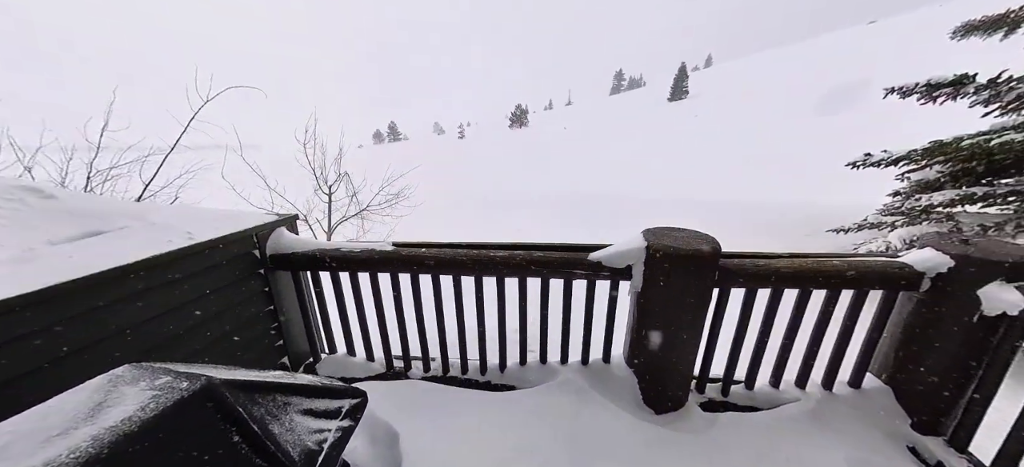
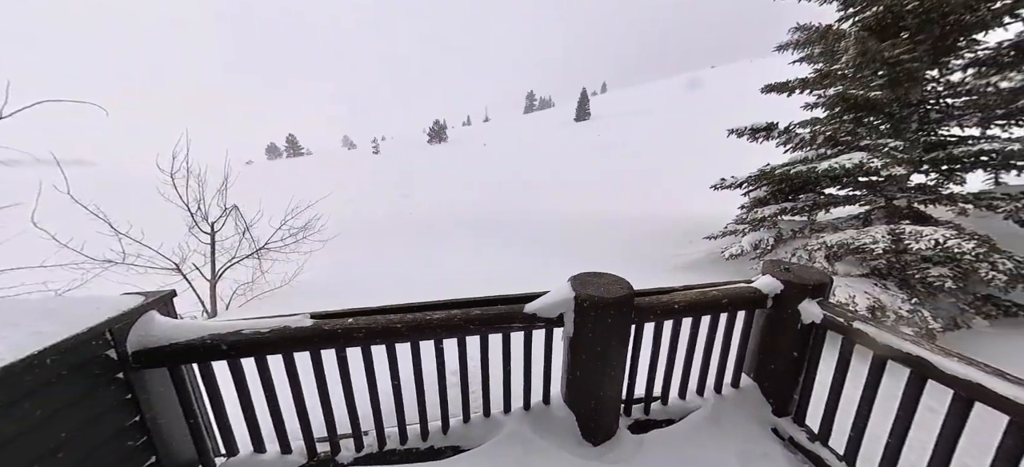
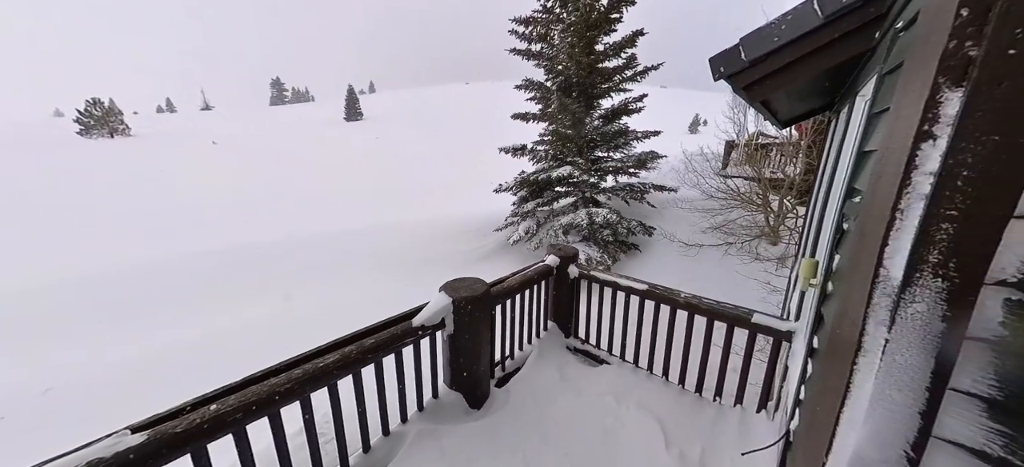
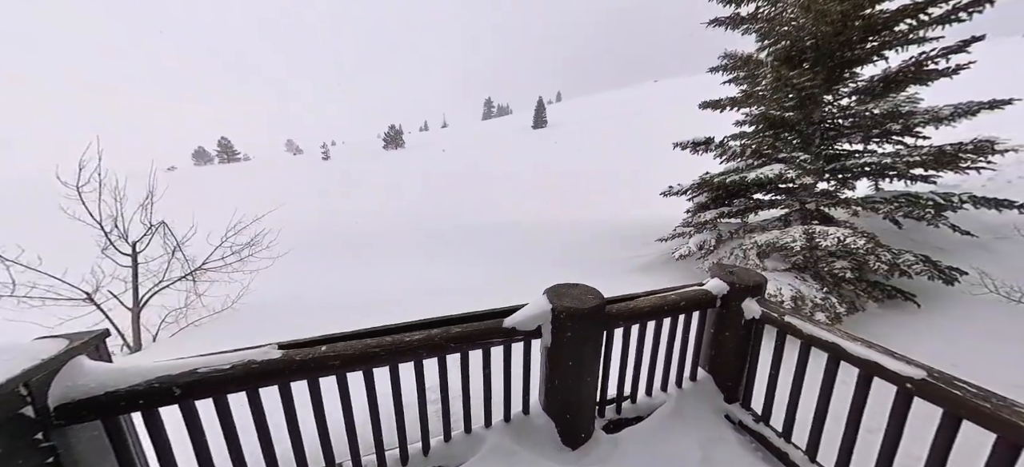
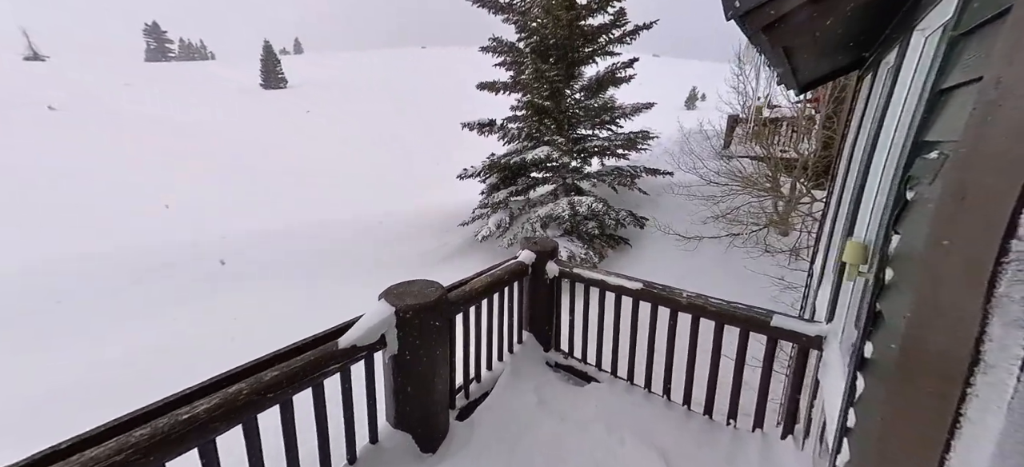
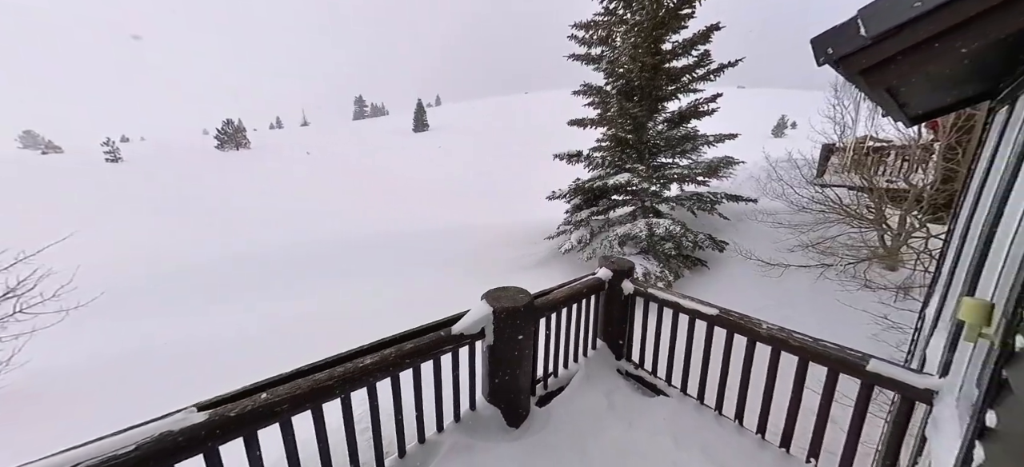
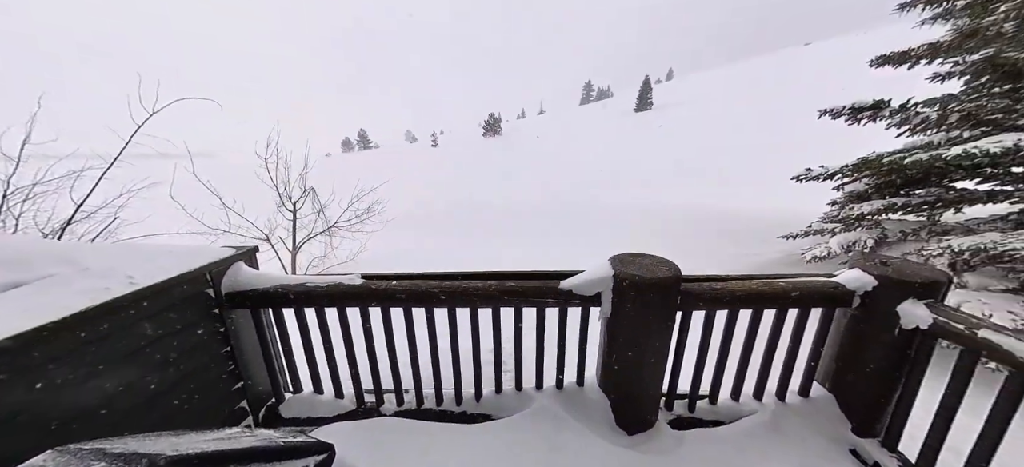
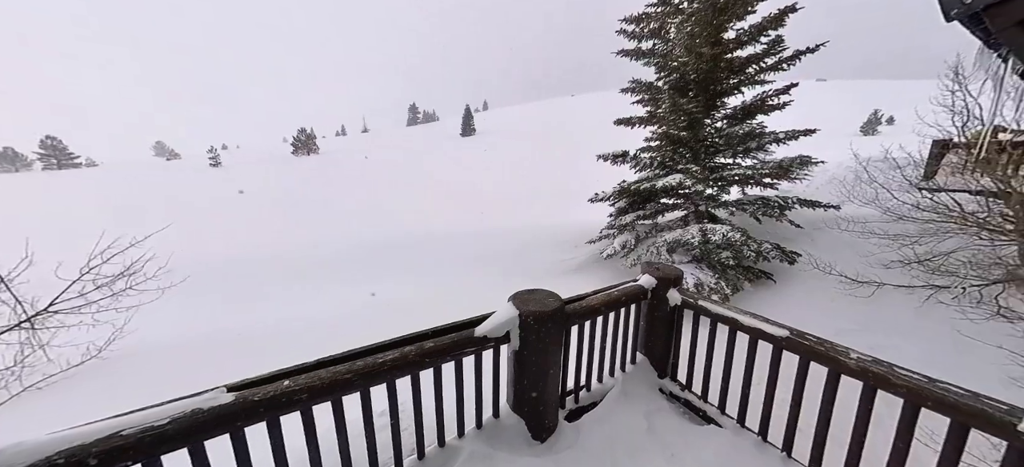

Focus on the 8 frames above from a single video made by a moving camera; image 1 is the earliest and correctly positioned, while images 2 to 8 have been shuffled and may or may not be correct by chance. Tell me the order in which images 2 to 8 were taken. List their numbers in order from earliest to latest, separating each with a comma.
7, 2, 4, 8, 6, 3, 5
